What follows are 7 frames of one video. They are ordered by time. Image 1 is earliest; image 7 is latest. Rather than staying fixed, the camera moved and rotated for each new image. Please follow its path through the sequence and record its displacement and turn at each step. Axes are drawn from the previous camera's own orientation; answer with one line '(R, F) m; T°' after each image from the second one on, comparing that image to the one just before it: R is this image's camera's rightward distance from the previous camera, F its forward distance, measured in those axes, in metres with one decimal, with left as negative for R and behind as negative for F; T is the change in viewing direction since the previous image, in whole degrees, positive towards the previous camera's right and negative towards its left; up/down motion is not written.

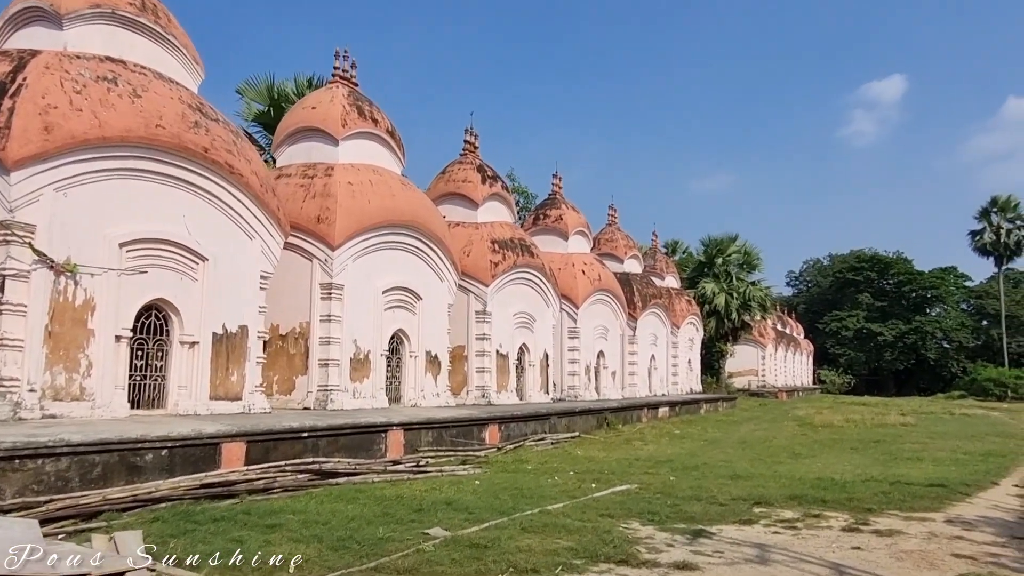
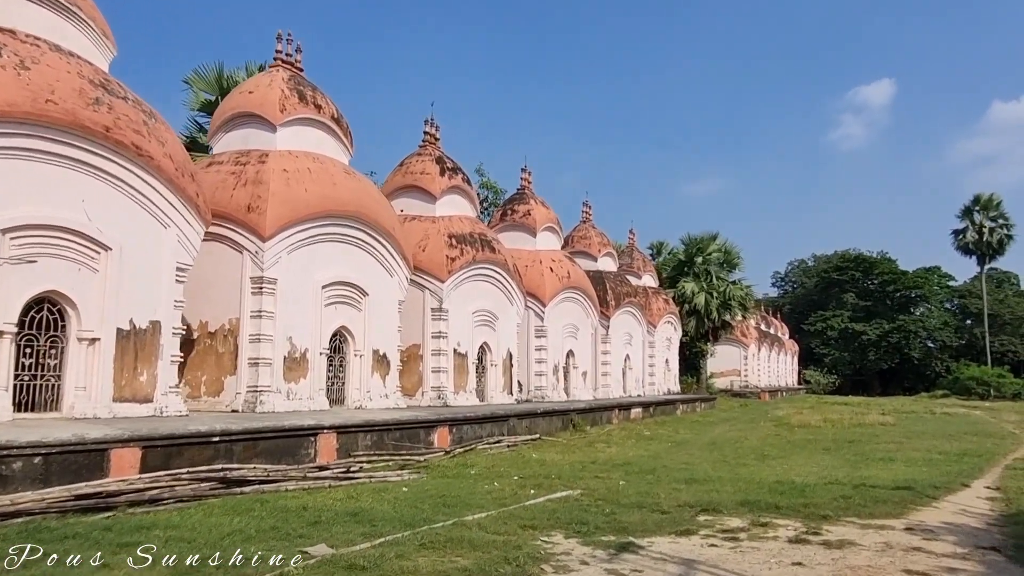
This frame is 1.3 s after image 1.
(+0.8, +0.8) m; +1°
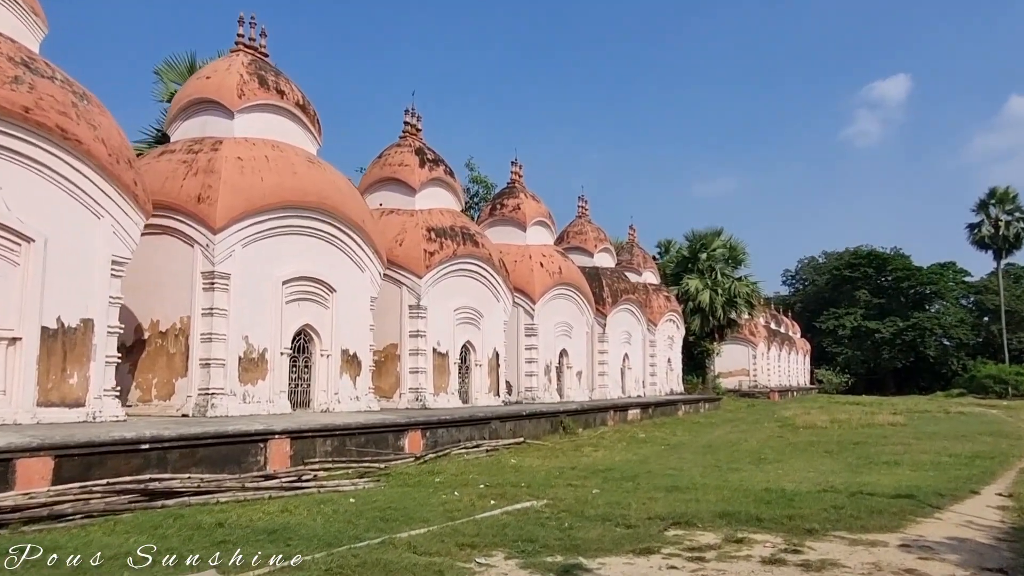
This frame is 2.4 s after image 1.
(+0.7, +0.9) m; -1°
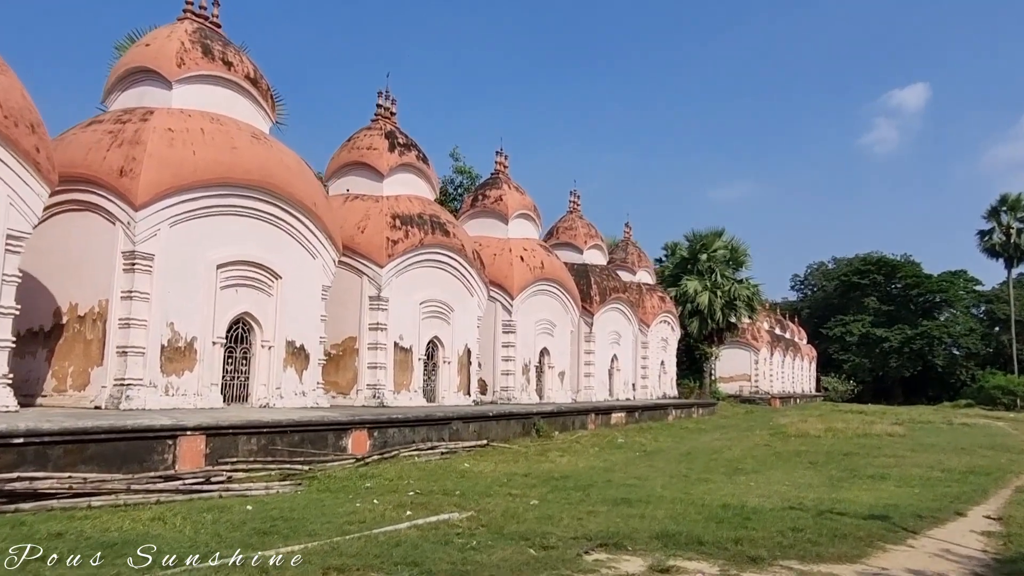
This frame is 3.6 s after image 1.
(+0.9, +1.0) m; -1°
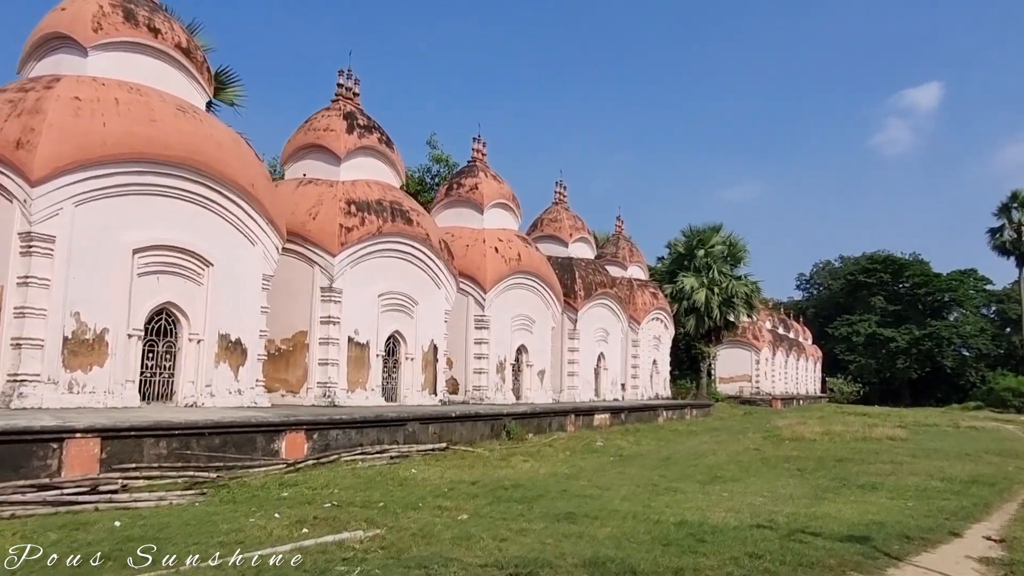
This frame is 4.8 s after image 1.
(+0.8, +1.1) m; -1°
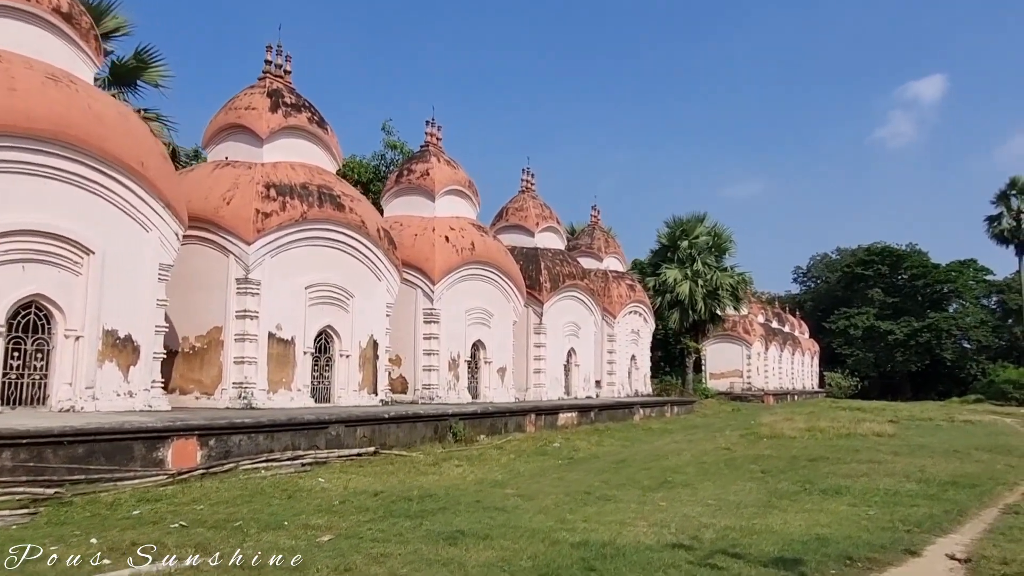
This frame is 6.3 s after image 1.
(+1.2, +1.3) m; 0°
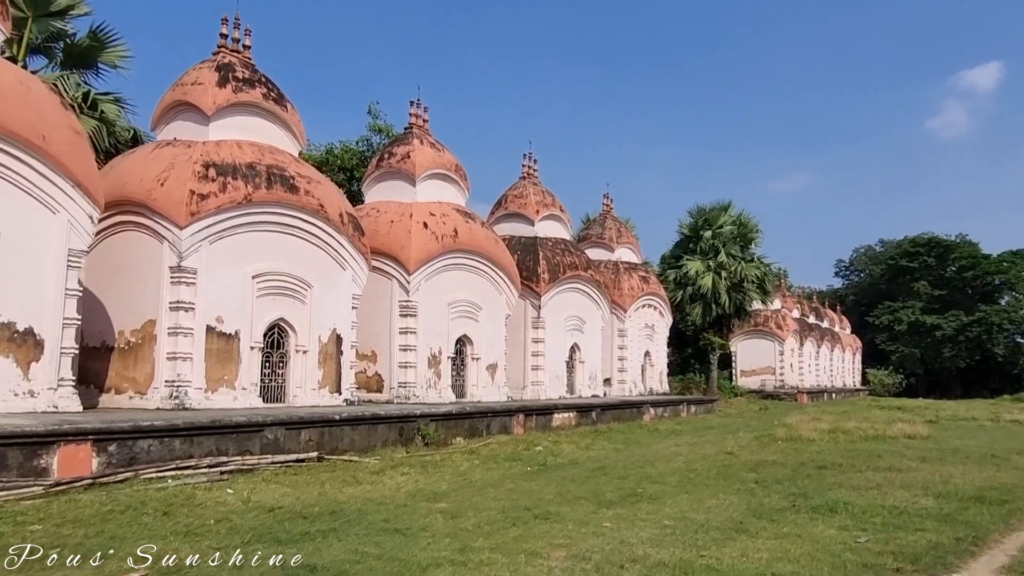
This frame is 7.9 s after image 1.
(+1.3, +1.4) m; -3°
